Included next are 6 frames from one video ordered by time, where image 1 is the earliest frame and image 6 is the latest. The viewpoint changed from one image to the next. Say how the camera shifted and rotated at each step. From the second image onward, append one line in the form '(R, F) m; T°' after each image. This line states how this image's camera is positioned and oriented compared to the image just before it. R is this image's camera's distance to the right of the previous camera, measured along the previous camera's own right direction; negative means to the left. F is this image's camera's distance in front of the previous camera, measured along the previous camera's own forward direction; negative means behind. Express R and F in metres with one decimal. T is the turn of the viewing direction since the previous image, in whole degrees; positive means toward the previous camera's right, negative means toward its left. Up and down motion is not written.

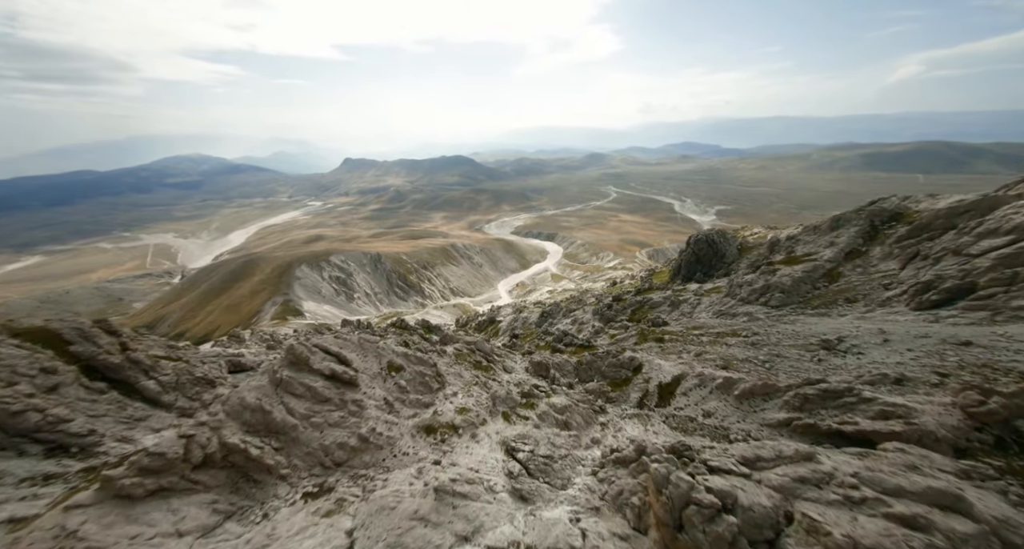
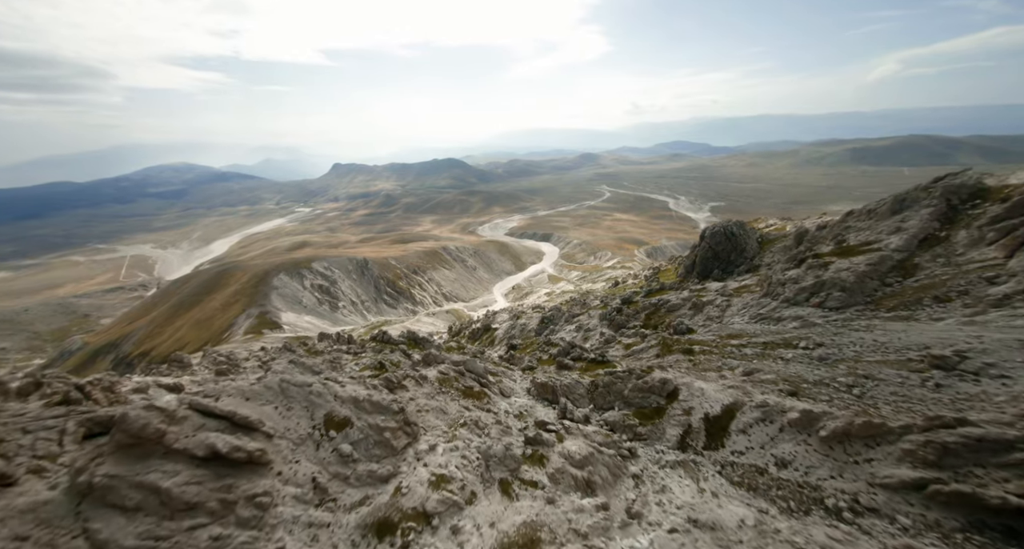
(+0.1, +10.4) m; 0°
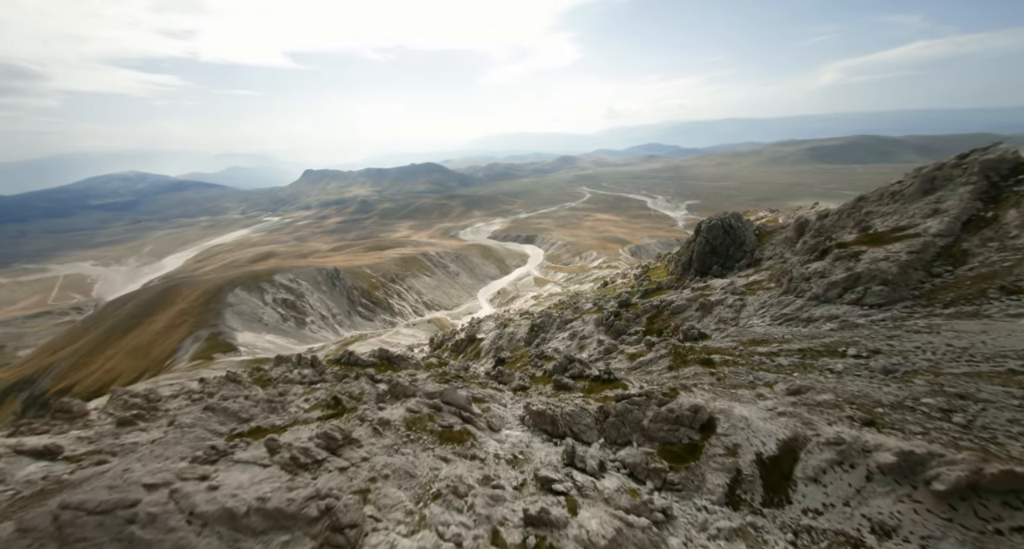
(0.0, +8.4) m; +2°
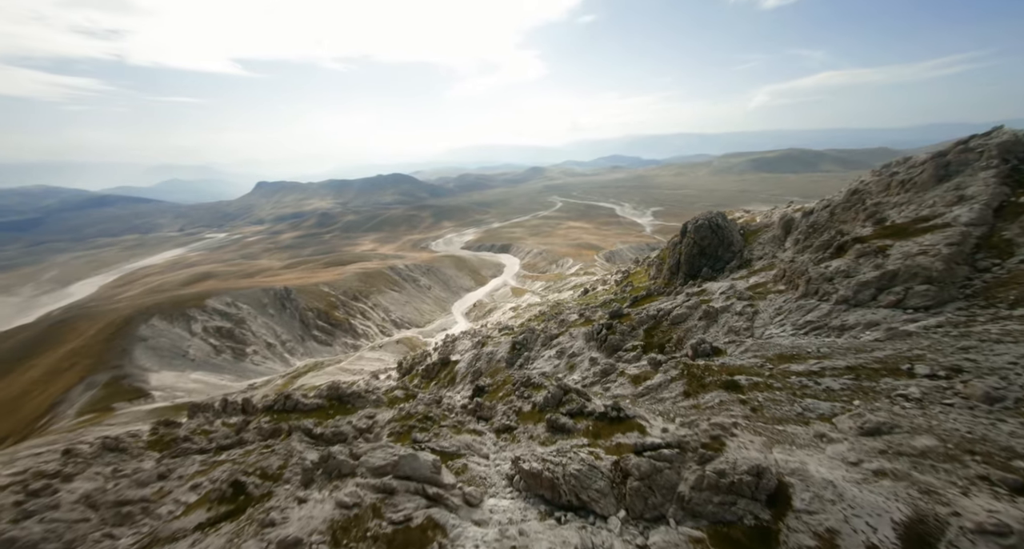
(-0.1, +9.1) m; +3°
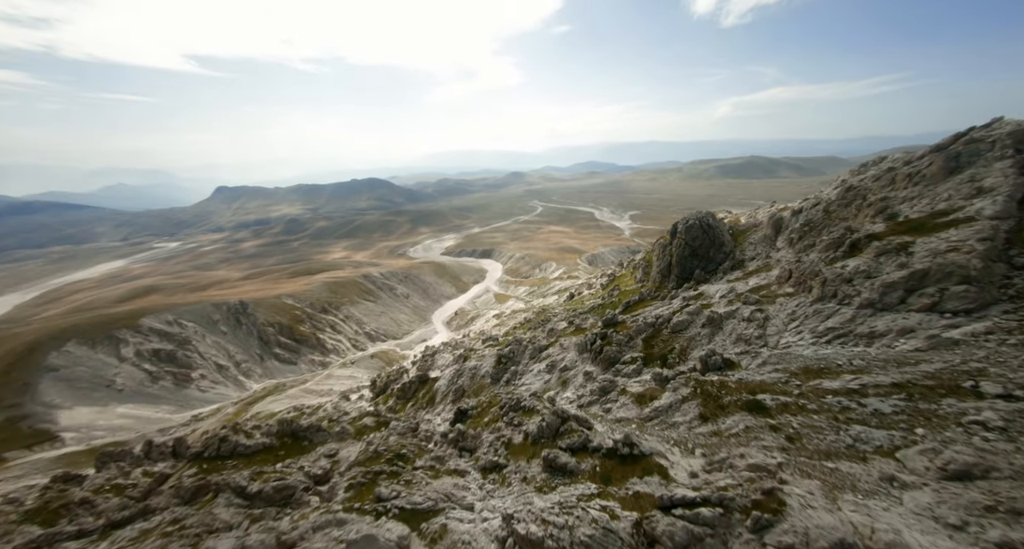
(-0.3, +6.0) m; +2°
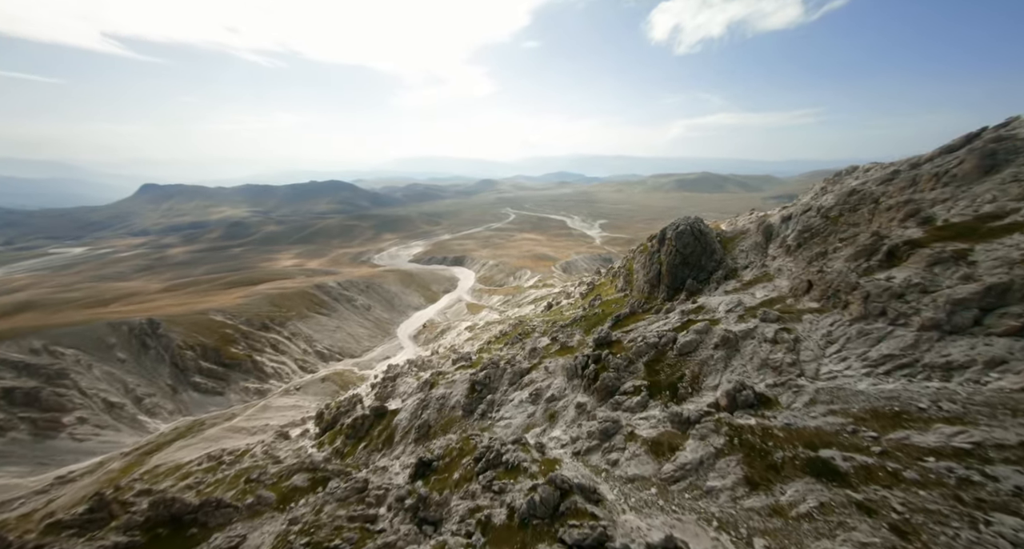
(-0.4, +9.5) m; +4°
